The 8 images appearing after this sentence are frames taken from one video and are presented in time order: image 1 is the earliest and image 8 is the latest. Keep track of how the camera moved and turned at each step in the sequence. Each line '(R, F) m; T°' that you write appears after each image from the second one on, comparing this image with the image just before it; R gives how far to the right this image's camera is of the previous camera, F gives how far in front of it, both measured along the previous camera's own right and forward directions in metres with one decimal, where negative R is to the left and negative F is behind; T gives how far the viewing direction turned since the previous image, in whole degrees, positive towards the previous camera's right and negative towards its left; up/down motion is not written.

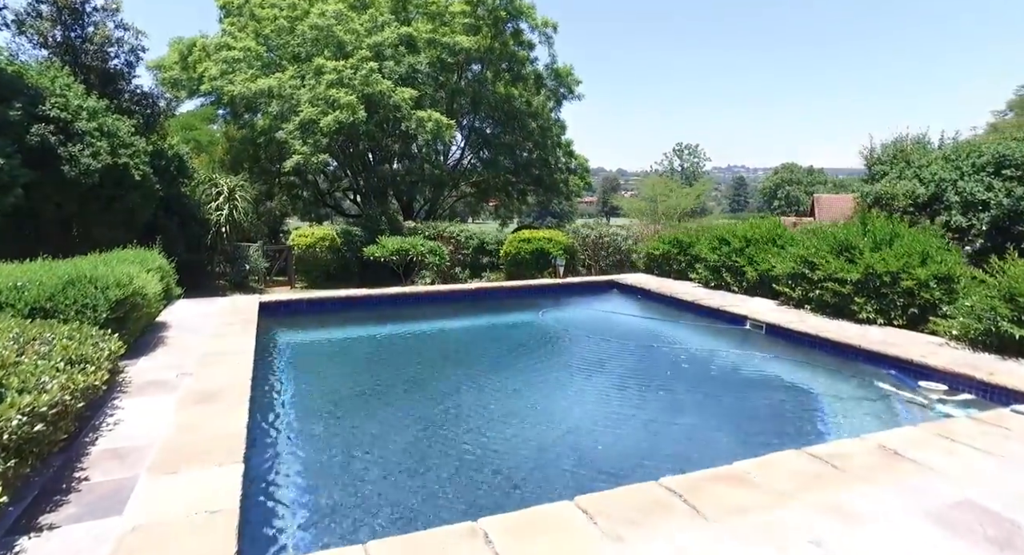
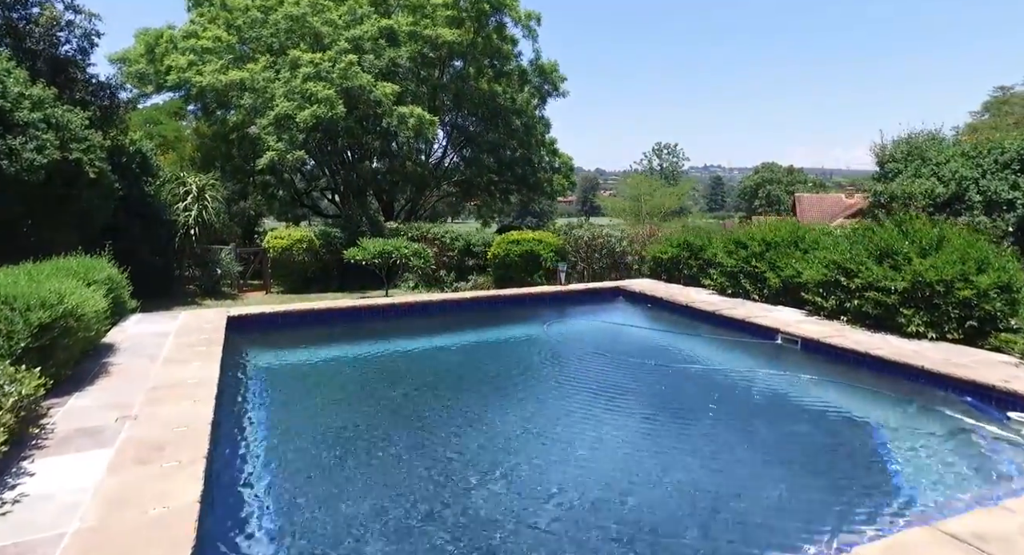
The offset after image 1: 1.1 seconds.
(-0.2, +0.6) m; +2°
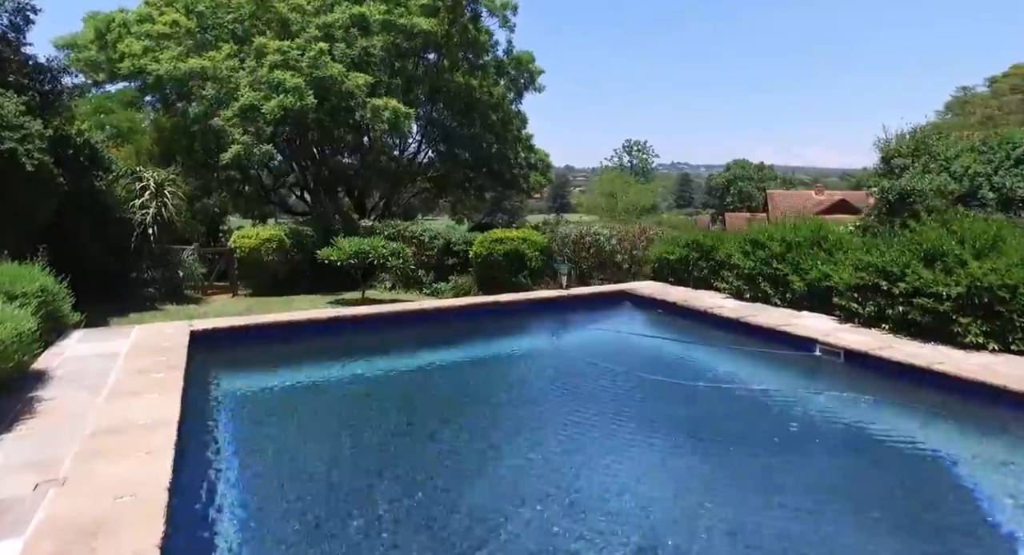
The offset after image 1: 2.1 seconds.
(-0.3, +0.6) m; +3°
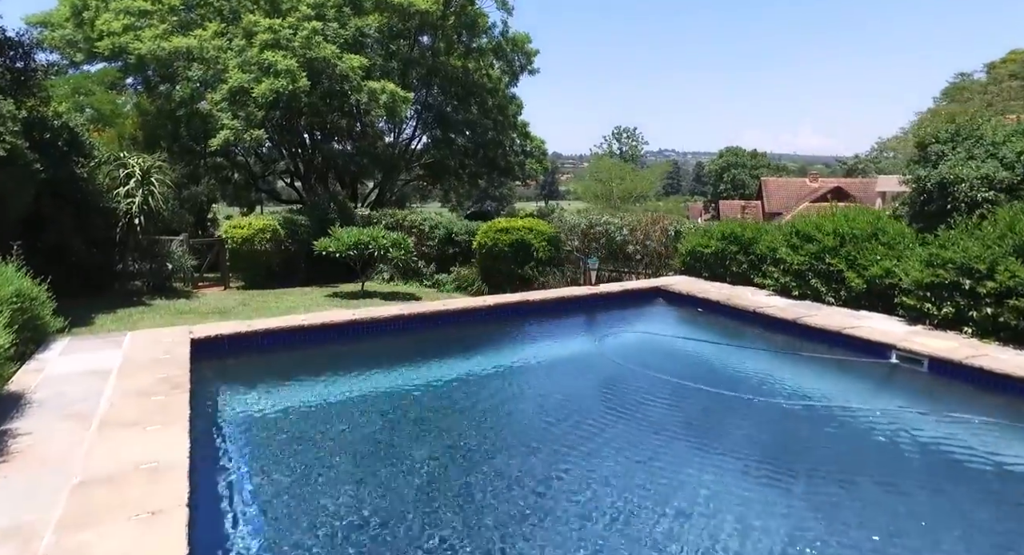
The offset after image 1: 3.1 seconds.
(-0.4, +0.5) m; +1°
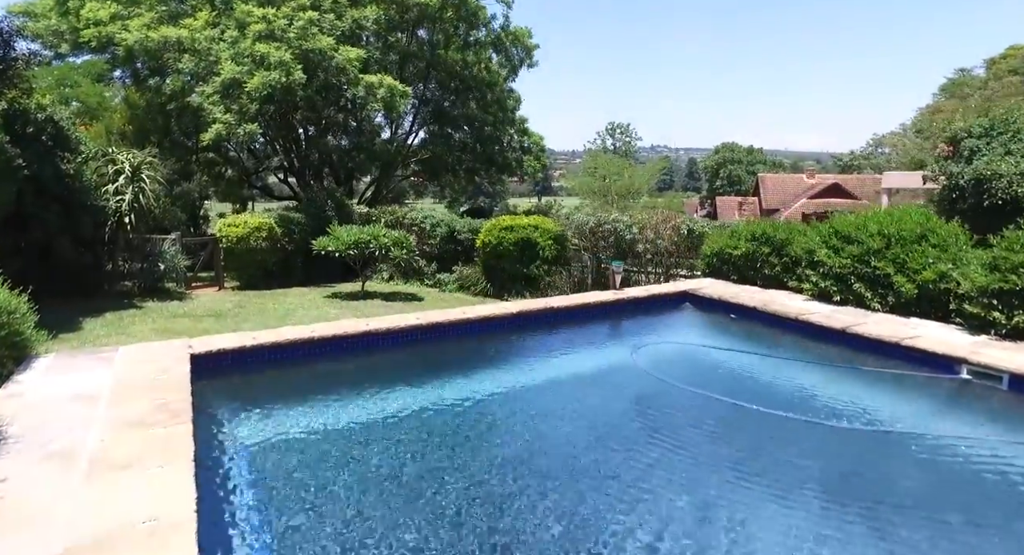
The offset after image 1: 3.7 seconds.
(-0.3, +0.4) m; +1°
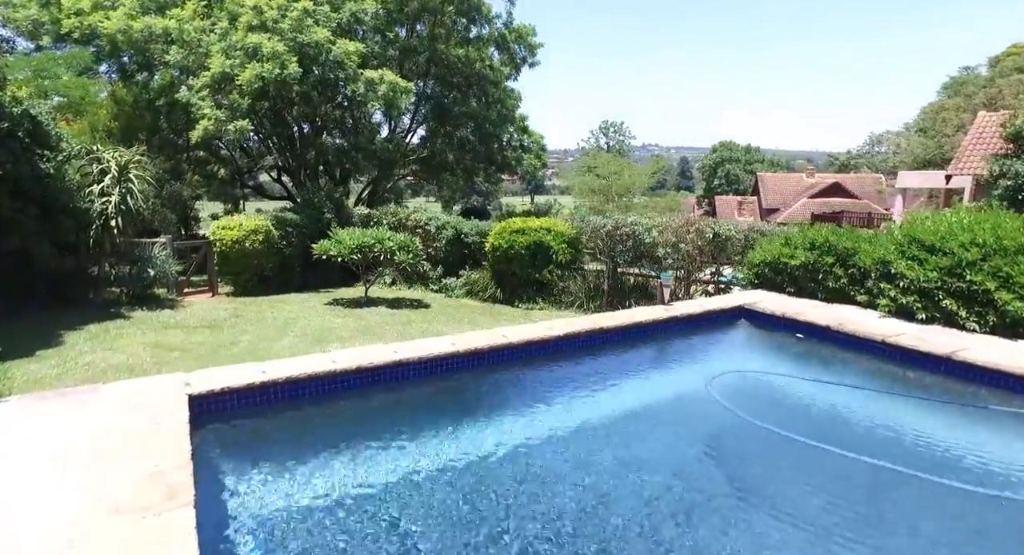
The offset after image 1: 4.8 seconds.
(-0.4, +0.6) m; +1°
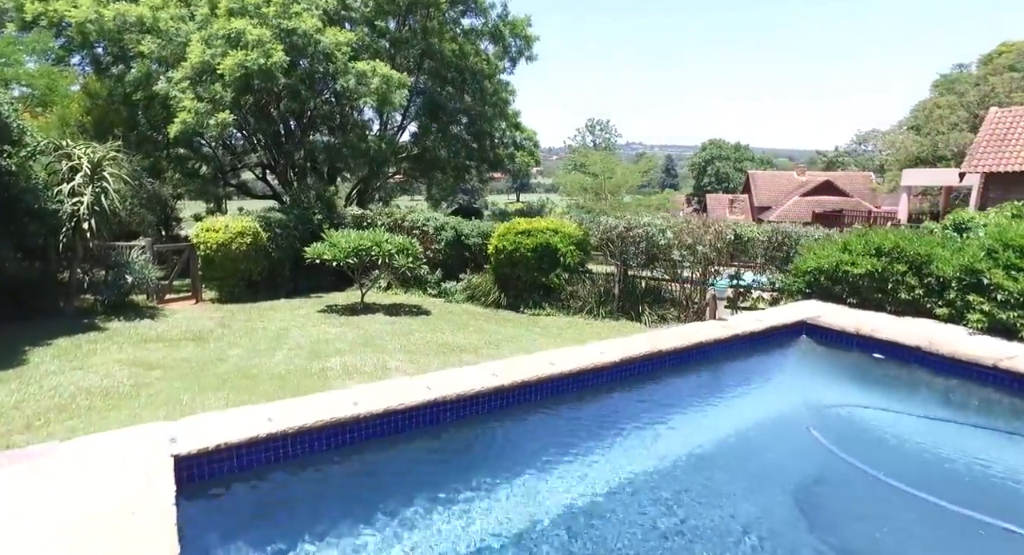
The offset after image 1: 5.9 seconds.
(-0.4, +0.6) m; +1°
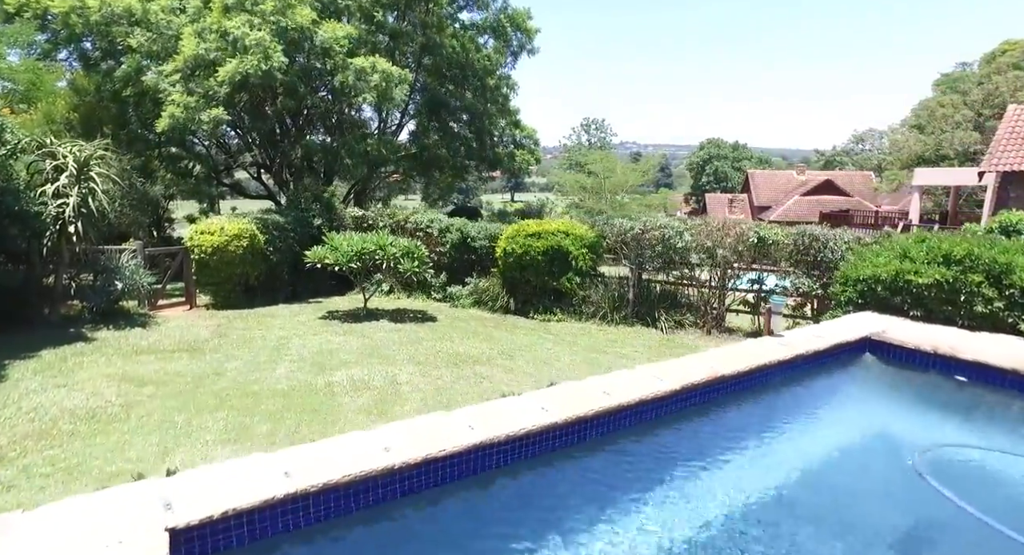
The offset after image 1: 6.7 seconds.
(-0.3, +0.5) m; +1°
